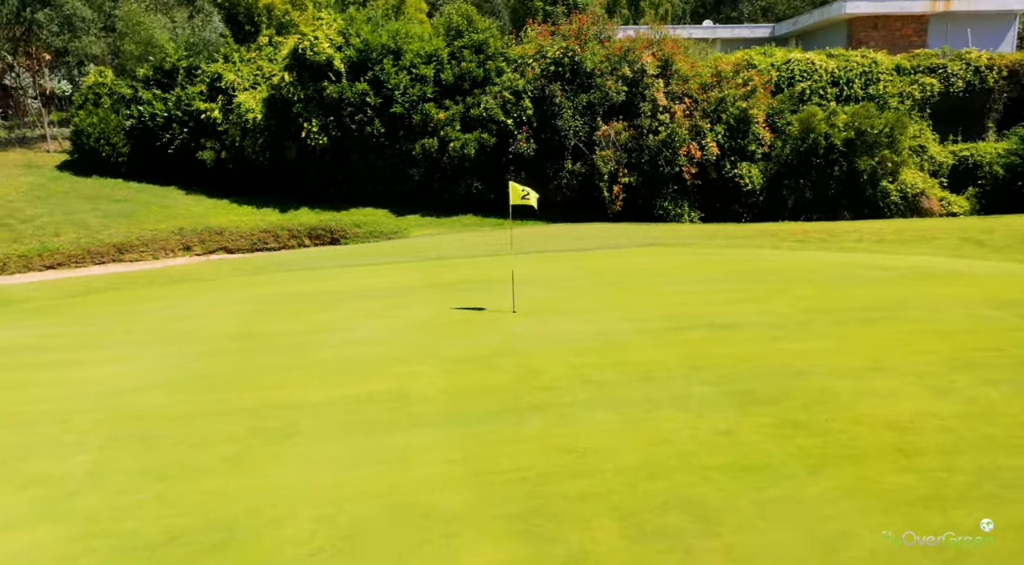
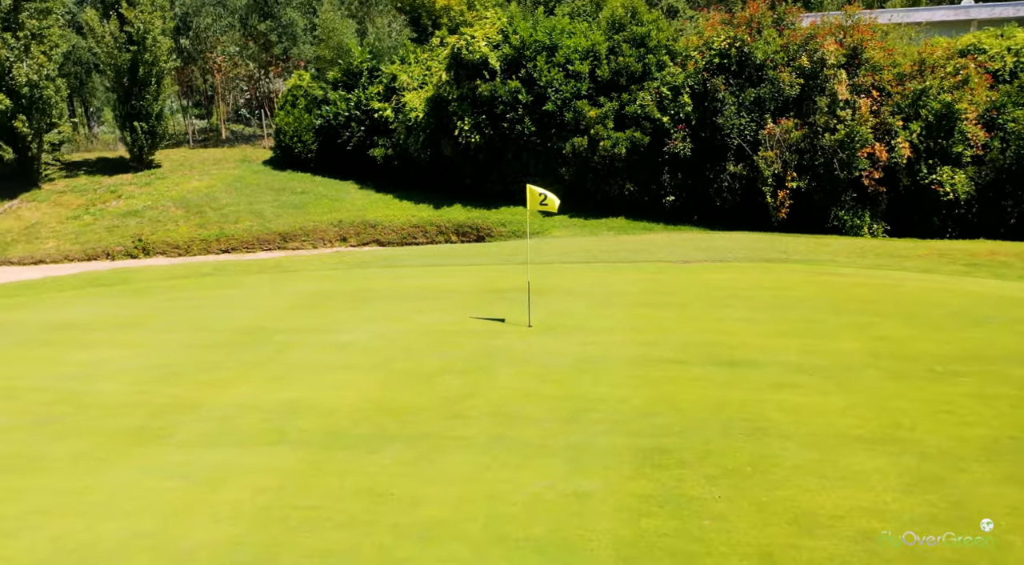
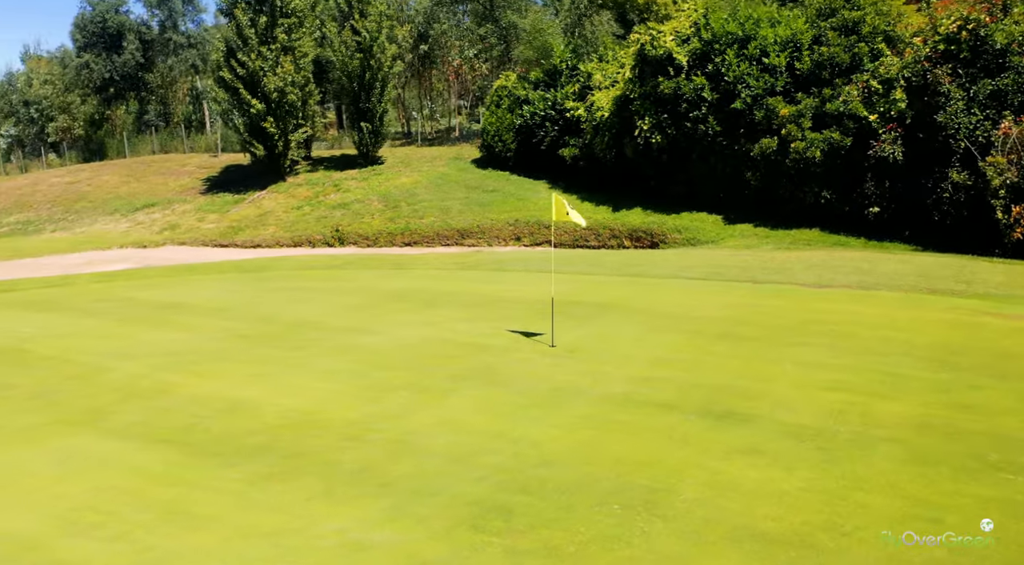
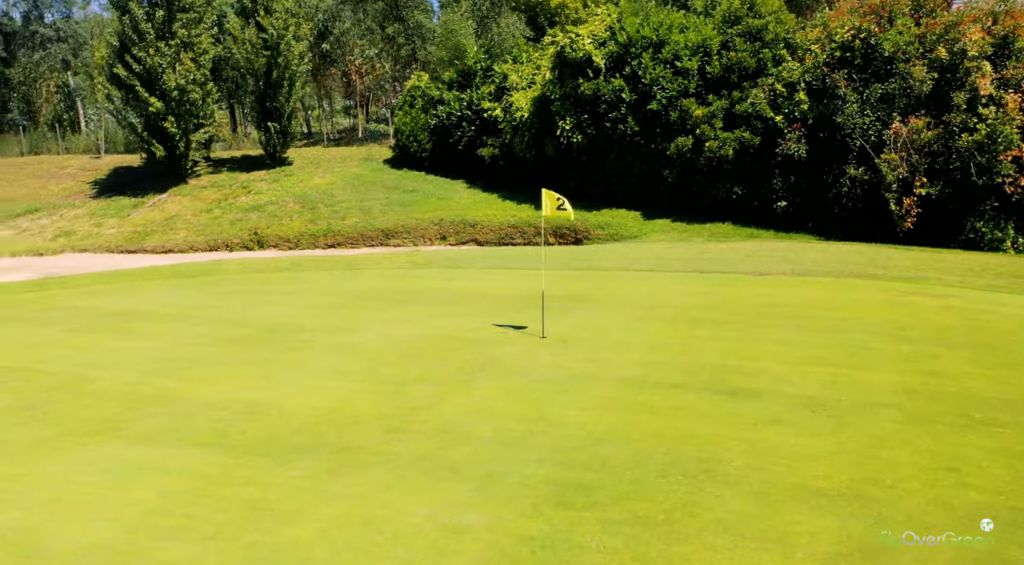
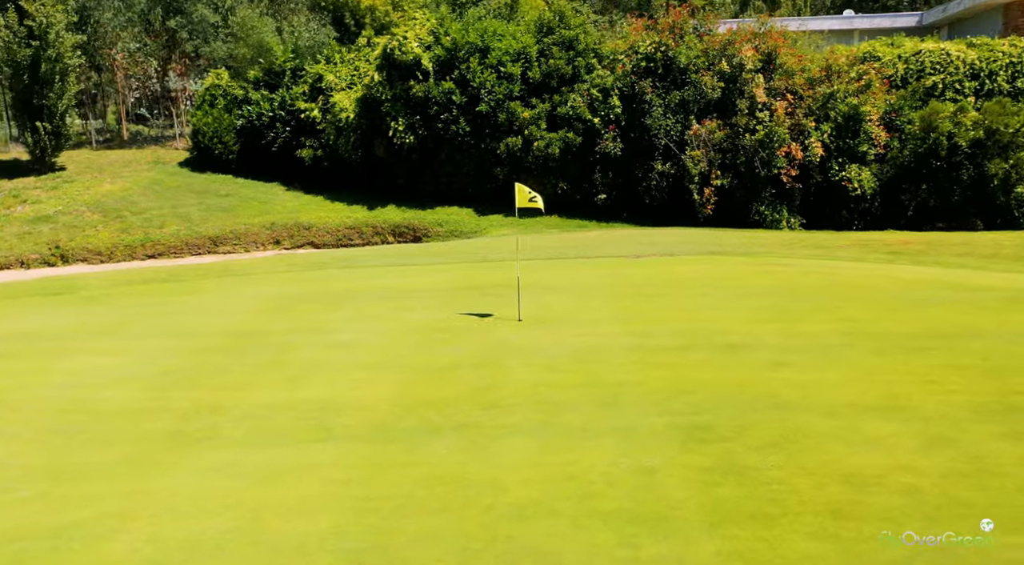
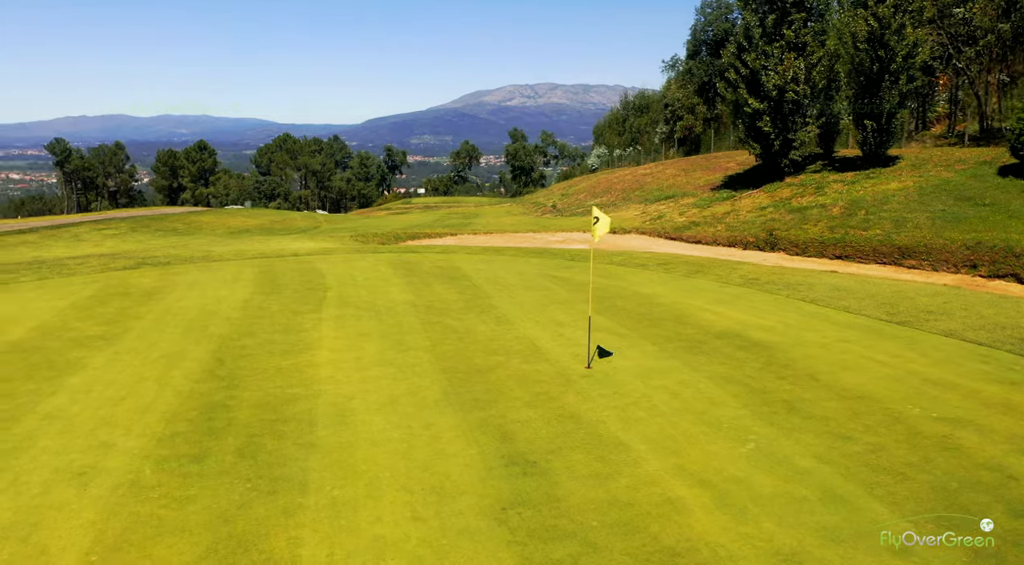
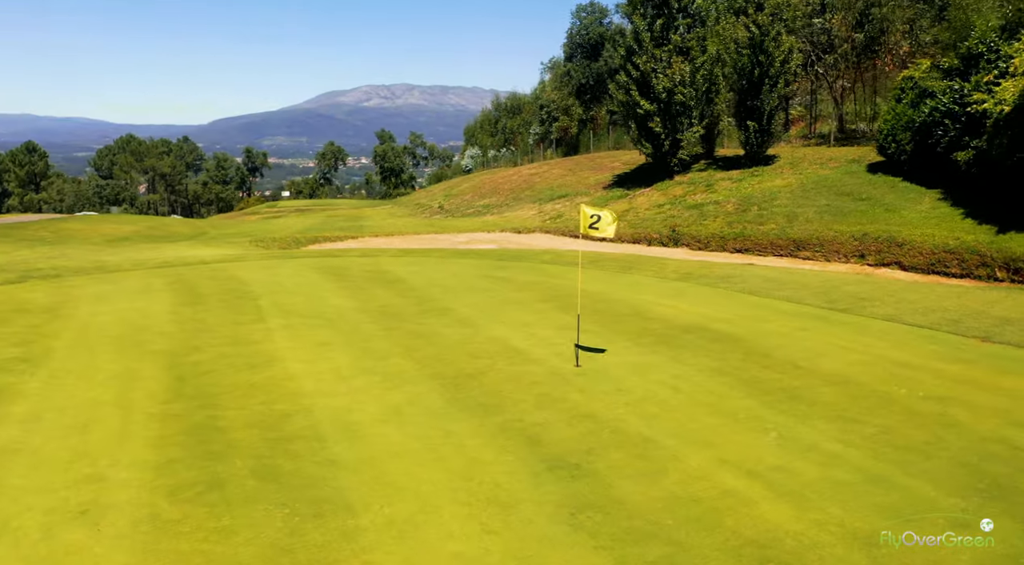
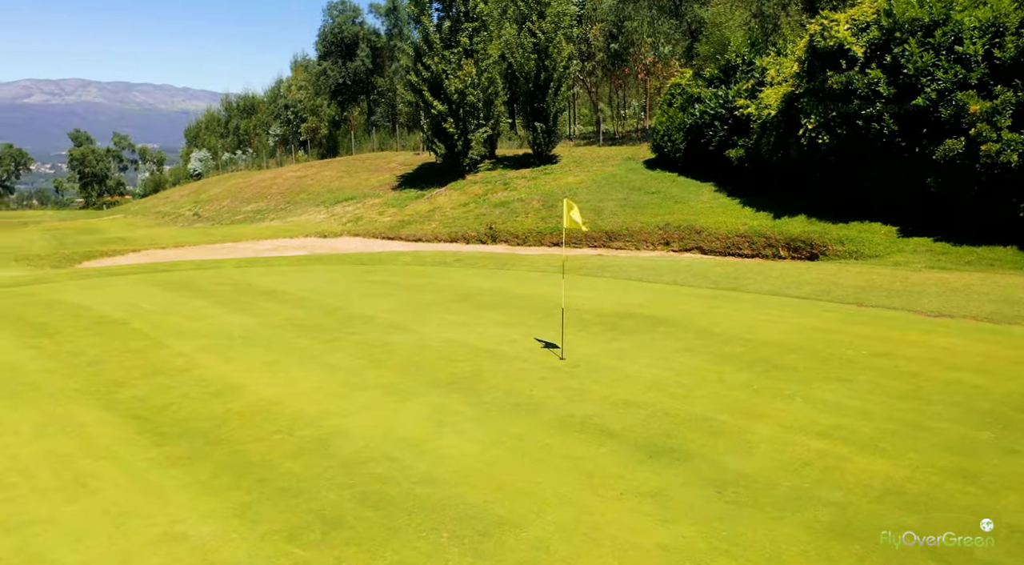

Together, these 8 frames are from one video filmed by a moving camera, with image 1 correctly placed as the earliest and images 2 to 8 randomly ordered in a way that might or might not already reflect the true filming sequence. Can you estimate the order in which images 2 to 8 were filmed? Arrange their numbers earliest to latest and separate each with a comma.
5, 2, 4, 3, 8, 7, 6
